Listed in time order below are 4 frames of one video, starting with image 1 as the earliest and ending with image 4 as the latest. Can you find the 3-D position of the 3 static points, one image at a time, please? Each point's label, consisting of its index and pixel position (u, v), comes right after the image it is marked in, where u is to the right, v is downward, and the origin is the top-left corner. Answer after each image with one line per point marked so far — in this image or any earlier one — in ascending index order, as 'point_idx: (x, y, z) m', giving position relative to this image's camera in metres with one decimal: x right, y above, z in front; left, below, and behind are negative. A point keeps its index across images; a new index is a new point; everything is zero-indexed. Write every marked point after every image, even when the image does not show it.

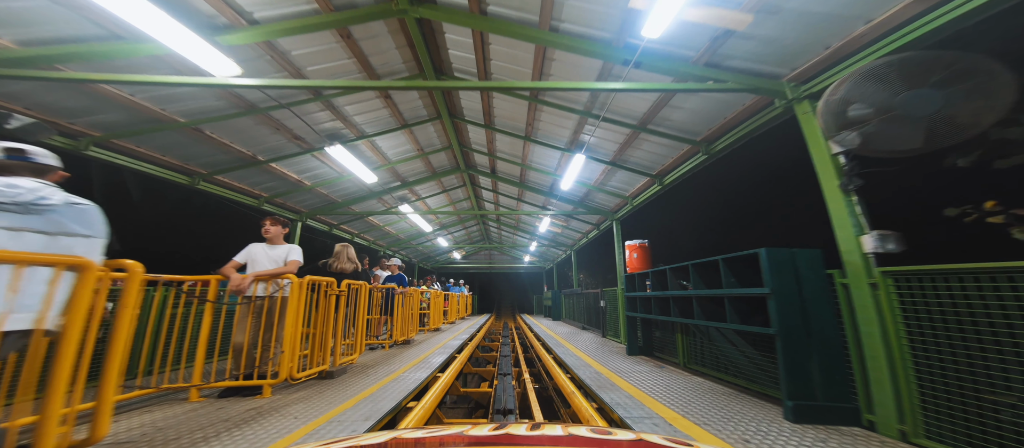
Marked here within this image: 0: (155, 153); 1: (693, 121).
0: (-5.0, +1.0, +4.5) m
1: (+2.4, +1.4, +4.2) m
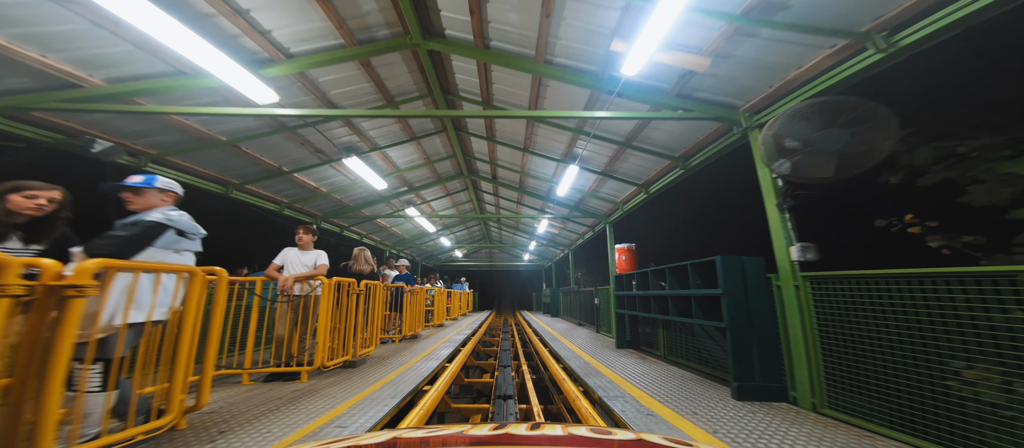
0: (-5.1, +0.9, +5.1) m
1: (+2.4, +1.3, +4.7) m
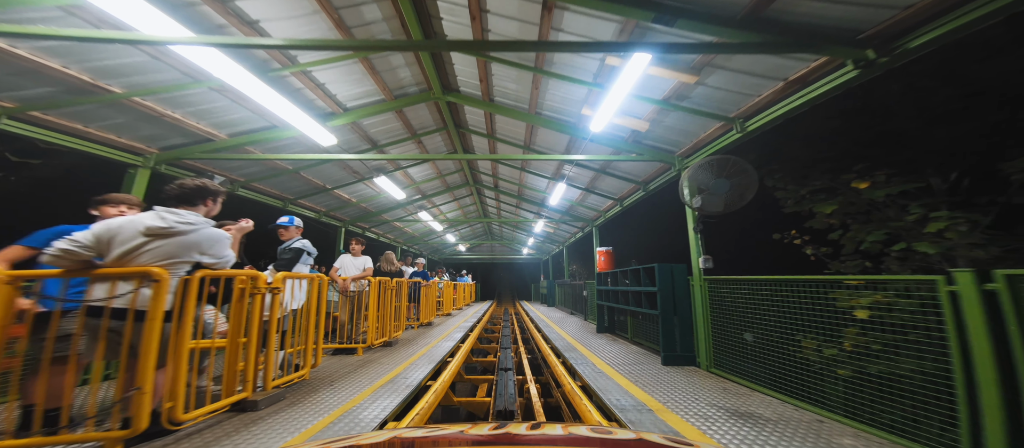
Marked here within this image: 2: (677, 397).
0: (-5.1, +0.7, +6.4) m
1: (+2.4, +1.0, +6.1) m
2: (+1.8, -2.0, +3.5) m
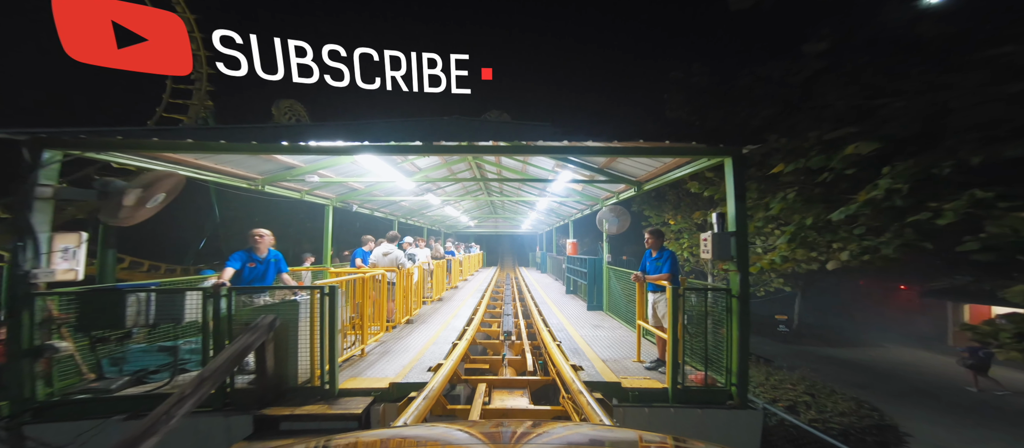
0: (-5.1, +0.6, +10.8) m
1: (+2.4, +0.8, +10.3) m
2: (+1.7, -2.5, +8.1) m
